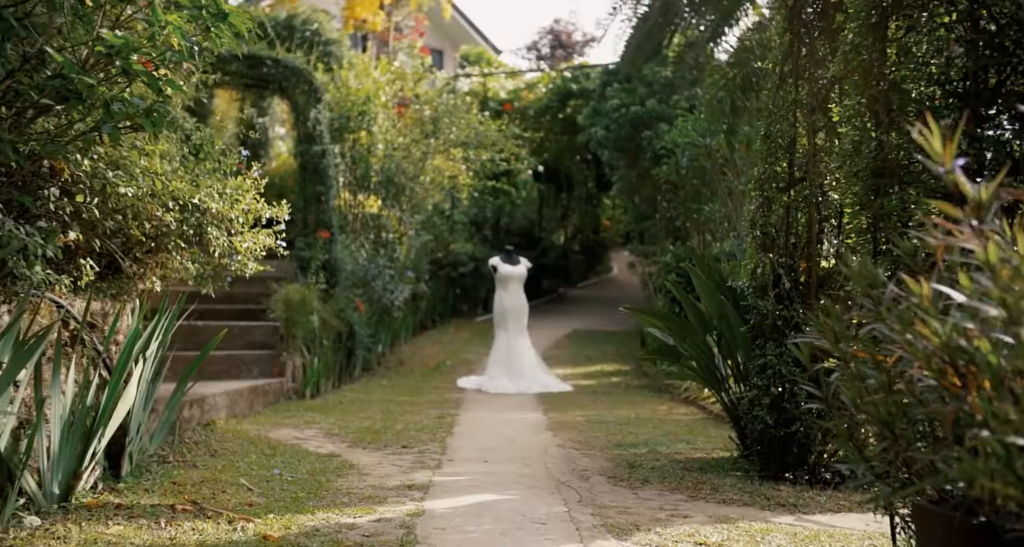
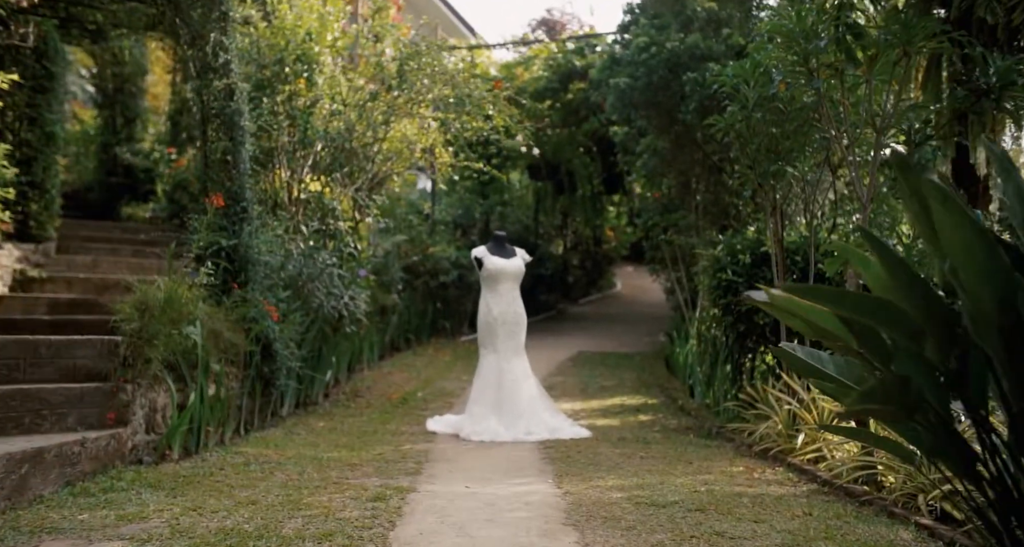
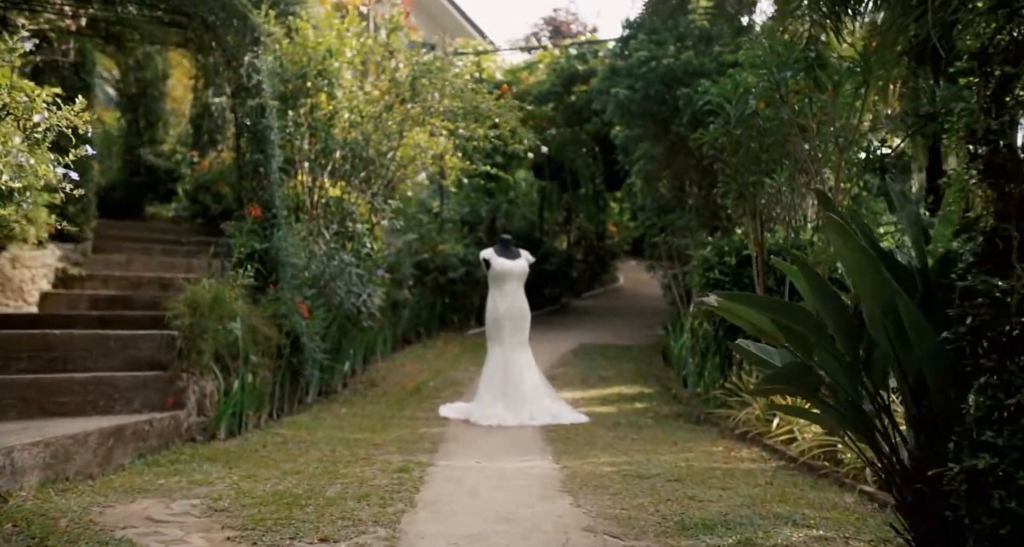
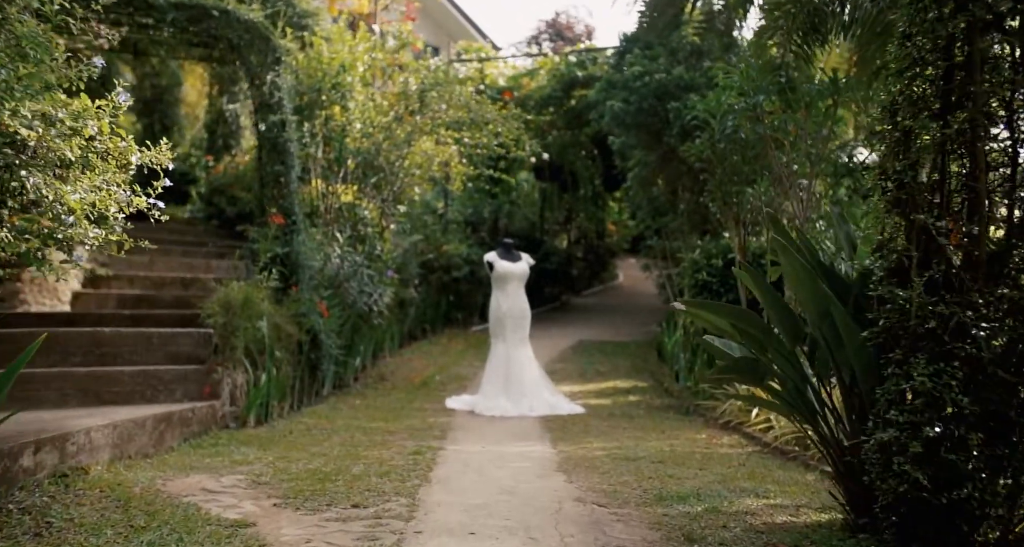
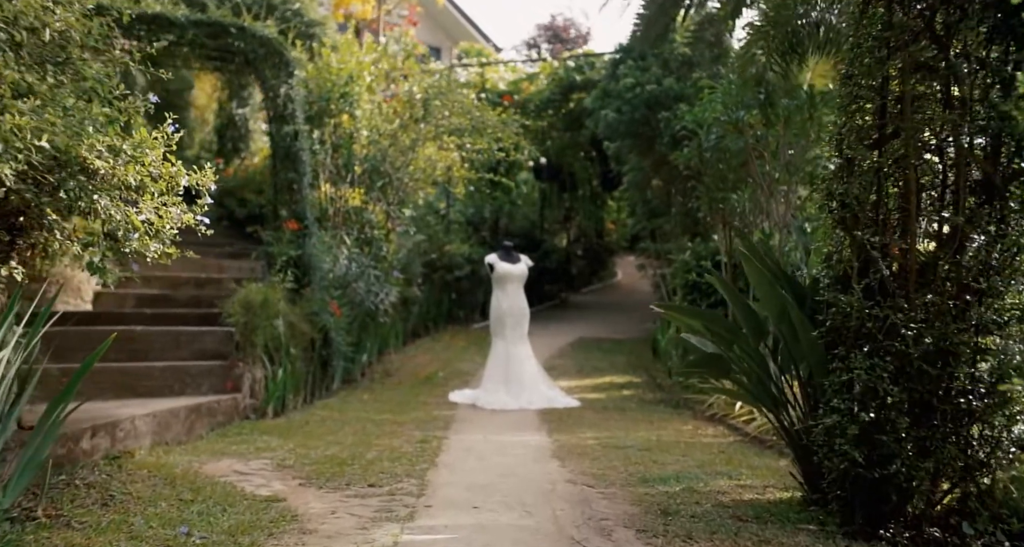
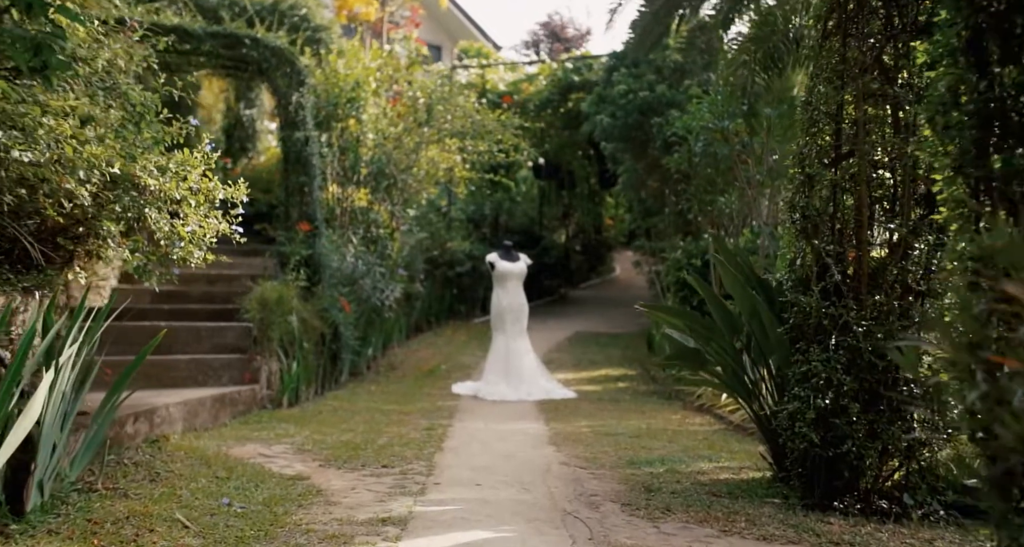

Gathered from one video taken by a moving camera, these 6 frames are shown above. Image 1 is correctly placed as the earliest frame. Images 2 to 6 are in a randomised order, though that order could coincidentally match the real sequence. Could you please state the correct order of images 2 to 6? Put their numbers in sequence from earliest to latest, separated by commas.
6, 5, 4, 3, 2
